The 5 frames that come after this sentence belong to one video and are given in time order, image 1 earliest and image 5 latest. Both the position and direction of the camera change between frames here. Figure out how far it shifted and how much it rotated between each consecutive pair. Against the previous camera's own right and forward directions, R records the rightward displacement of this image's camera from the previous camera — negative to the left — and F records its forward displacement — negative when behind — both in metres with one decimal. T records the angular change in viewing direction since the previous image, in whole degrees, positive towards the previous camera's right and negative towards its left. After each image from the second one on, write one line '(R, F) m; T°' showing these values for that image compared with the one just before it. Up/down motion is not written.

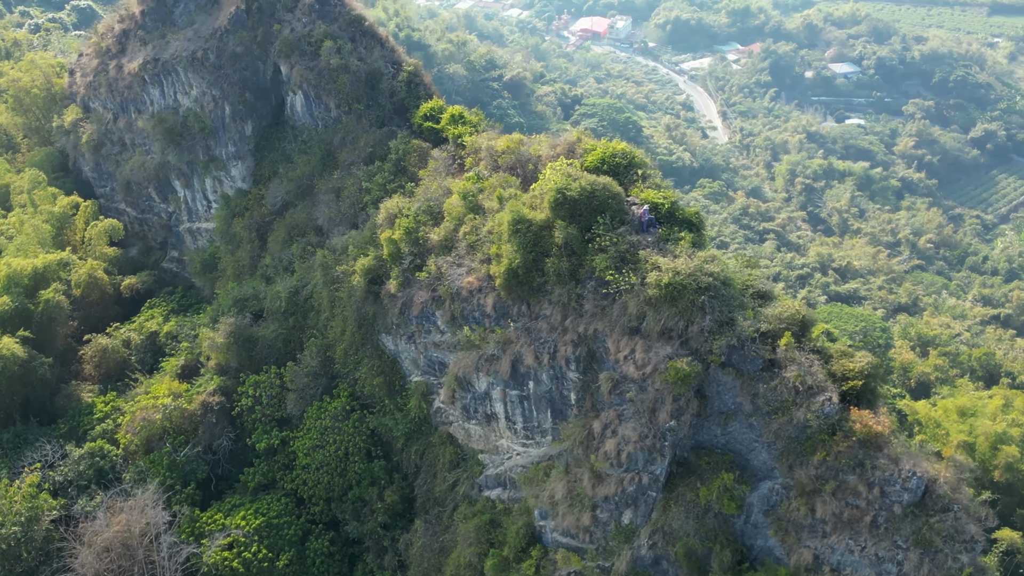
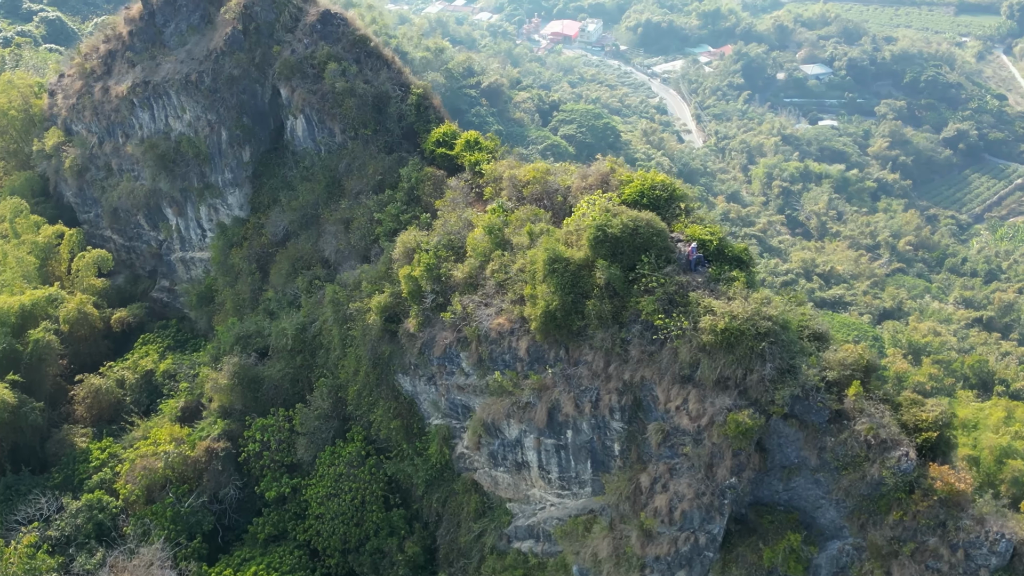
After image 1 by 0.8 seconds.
(-0.8, +1.0) m; +1°
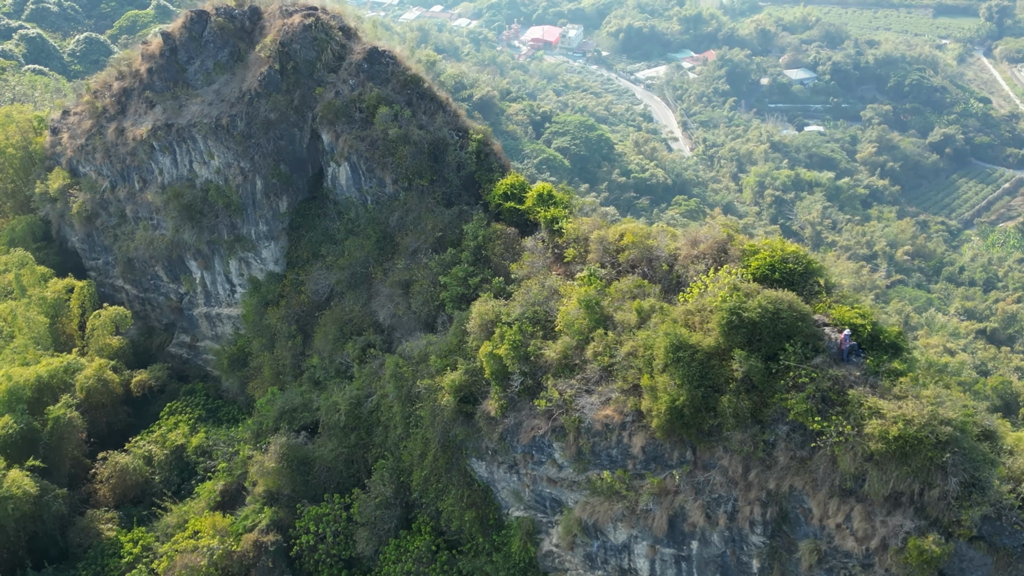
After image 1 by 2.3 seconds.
(-1.5, +2.0) m; +1°
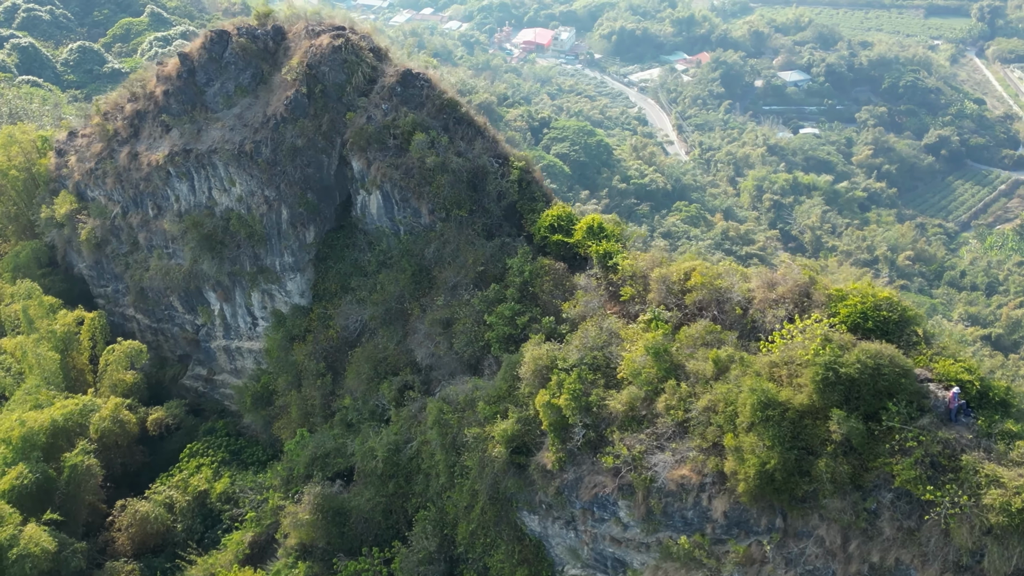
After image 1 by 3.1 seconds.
(-0.8, +1.1) m; +1°
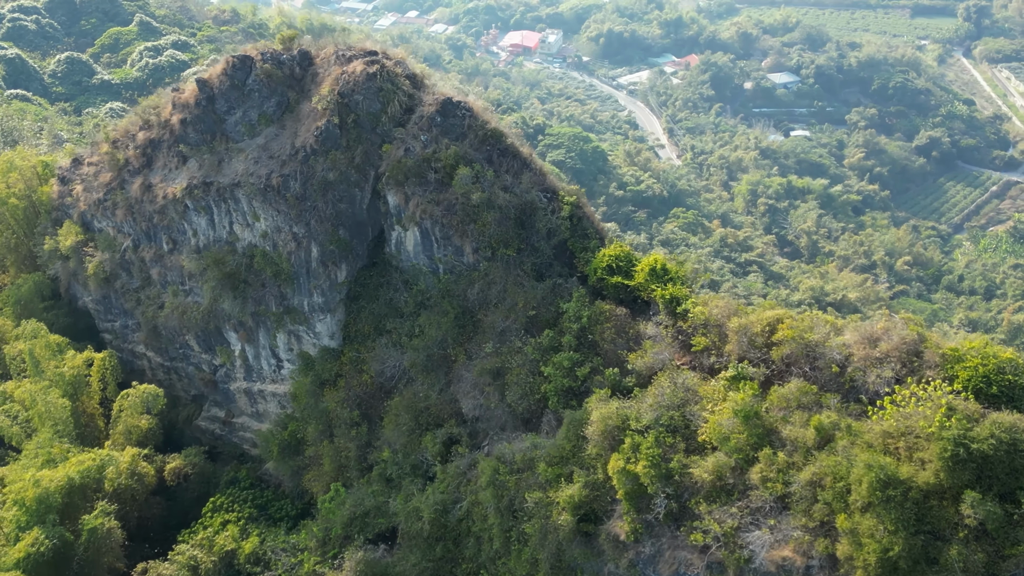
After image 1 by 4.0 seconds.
(-0.9, +1.2) m; +1°
